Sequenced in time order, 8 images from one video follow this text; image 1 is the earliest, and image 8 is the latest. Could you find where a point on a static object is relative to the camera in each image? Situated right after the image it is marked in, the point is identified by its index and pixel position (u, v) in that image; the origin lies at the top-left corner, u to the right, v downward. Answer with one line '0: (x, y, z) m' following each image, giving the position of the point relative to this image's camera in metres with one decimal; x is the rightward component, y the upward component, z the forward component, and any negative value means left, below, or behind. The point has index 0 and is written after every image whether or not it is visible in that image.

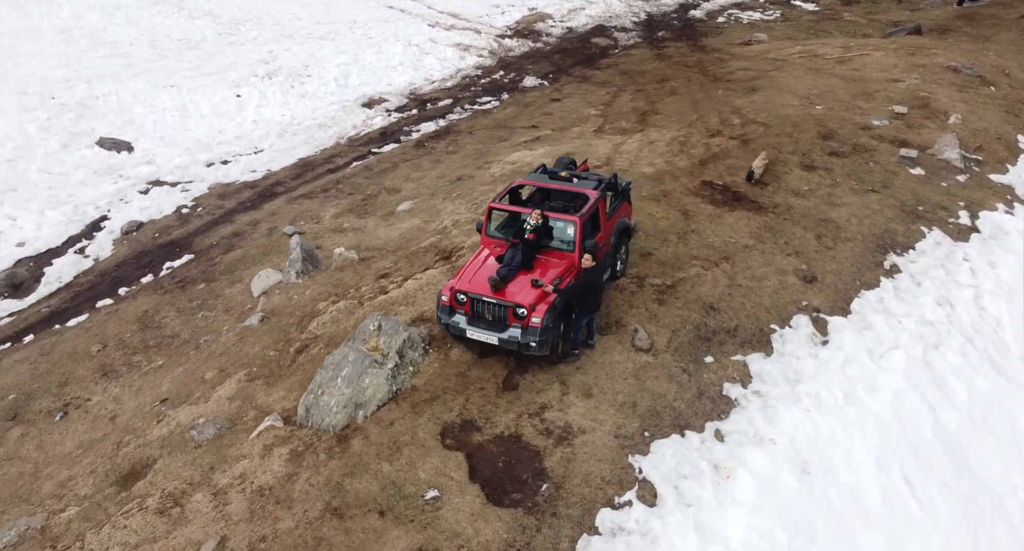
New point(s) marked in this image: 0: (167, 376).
0: (-6.2, -1.8, +12.3) m
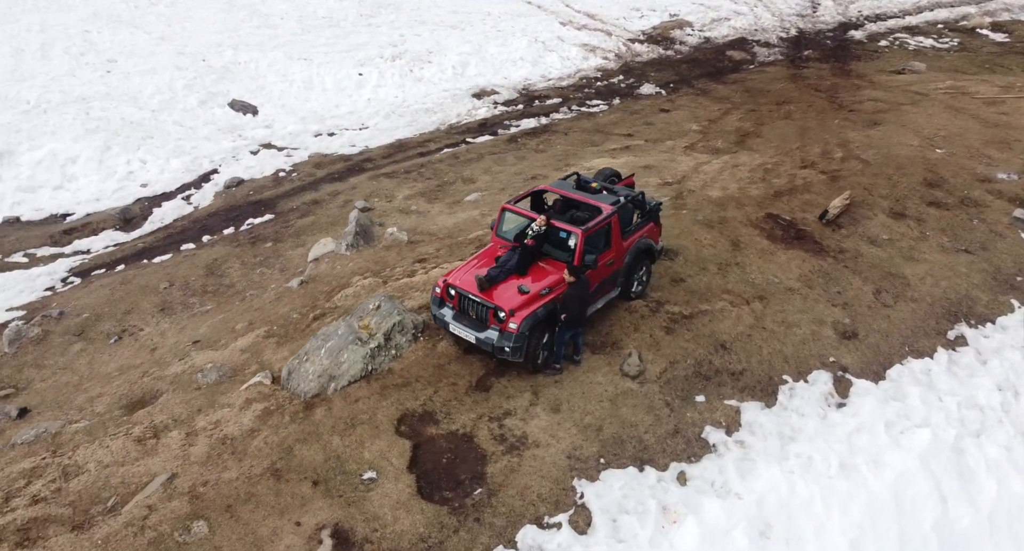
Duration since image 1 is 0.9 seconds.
0: (-5.9, -0.9, +13.5) m
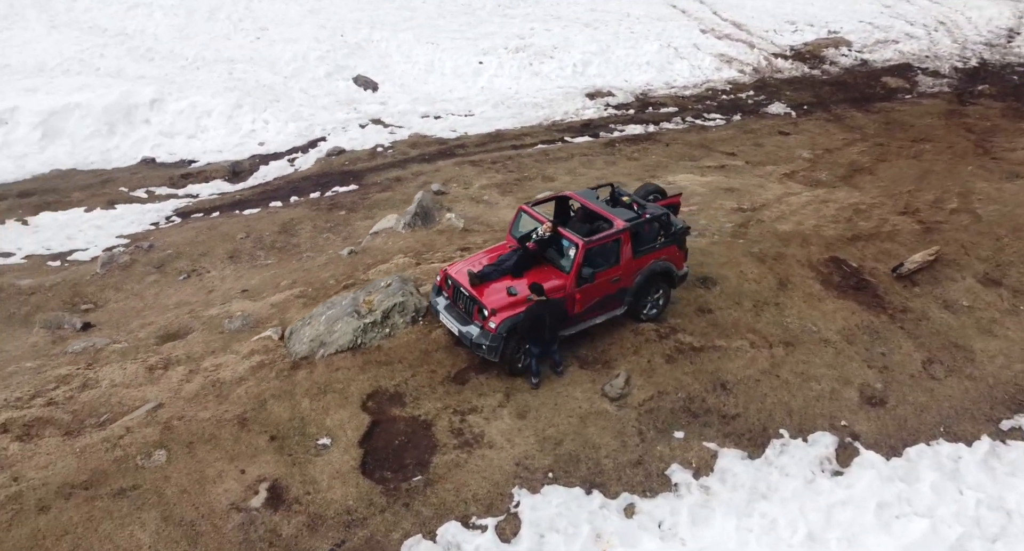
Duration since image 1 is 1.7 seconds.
0: (-5.3, 0.0, +14.6) m
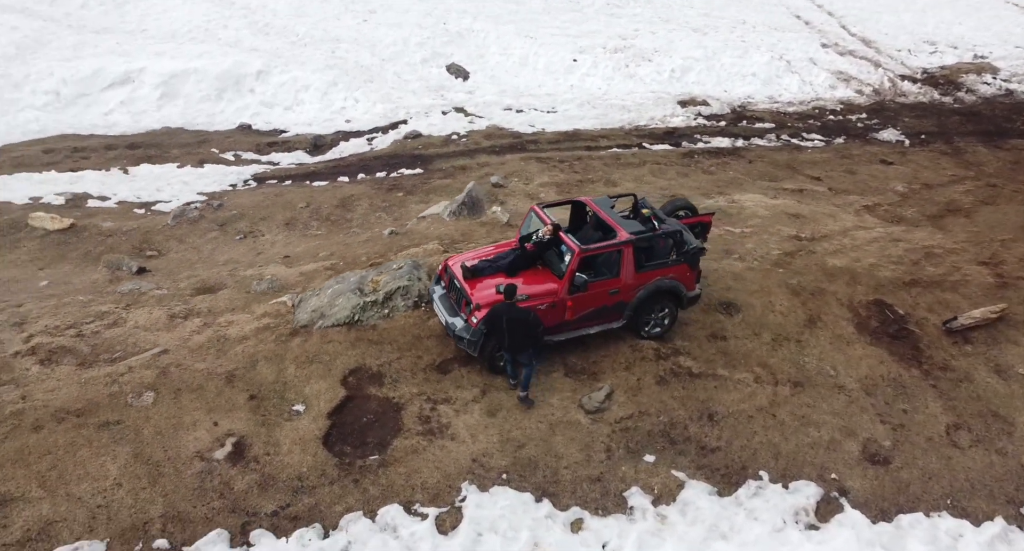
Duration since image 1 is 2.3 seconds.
0: (-4.5, +0.7, +15.4) m
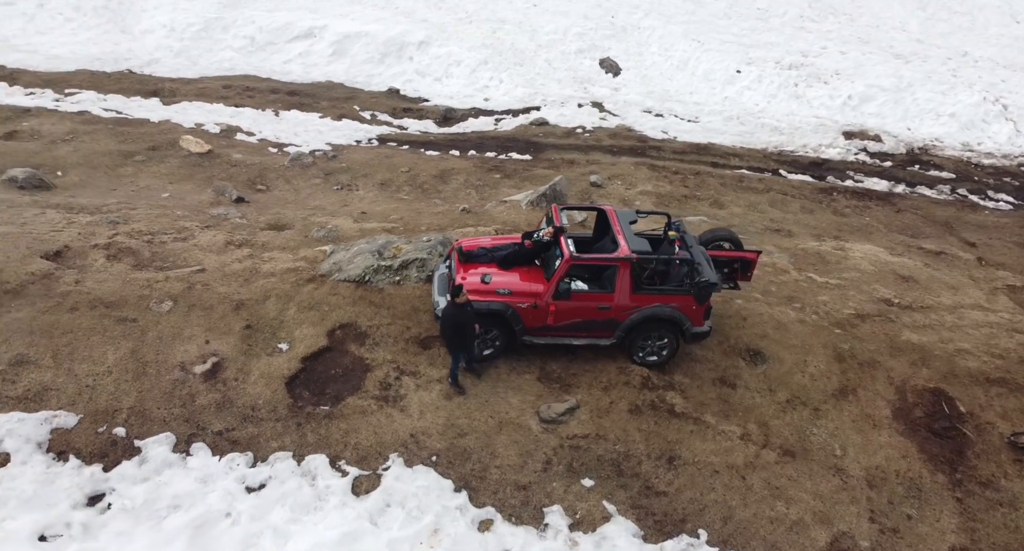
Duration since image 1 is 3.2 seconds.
0: (-2.9, +1.7, +16.4) m
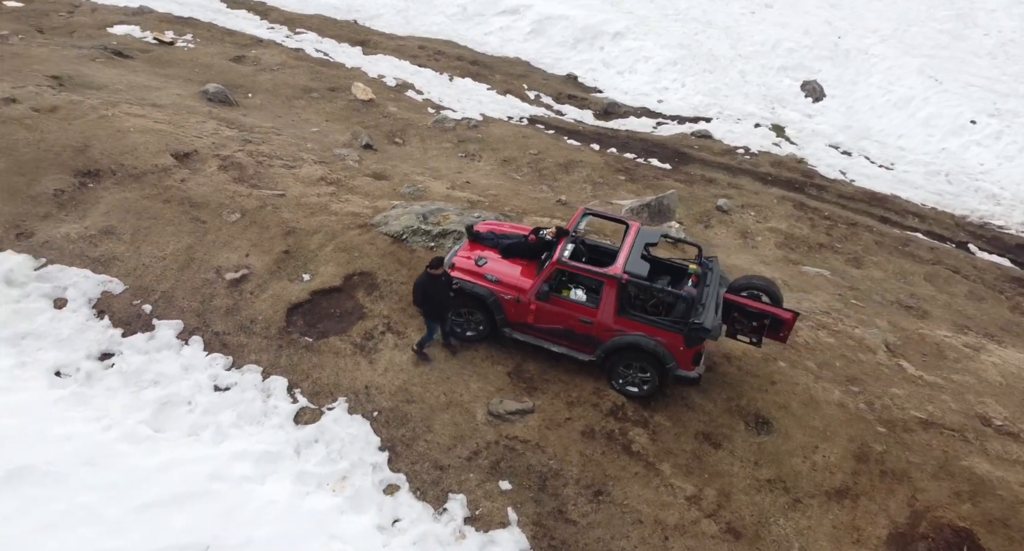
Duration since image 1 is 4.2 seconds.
0: (-0.4, +2.3, +16.8) m
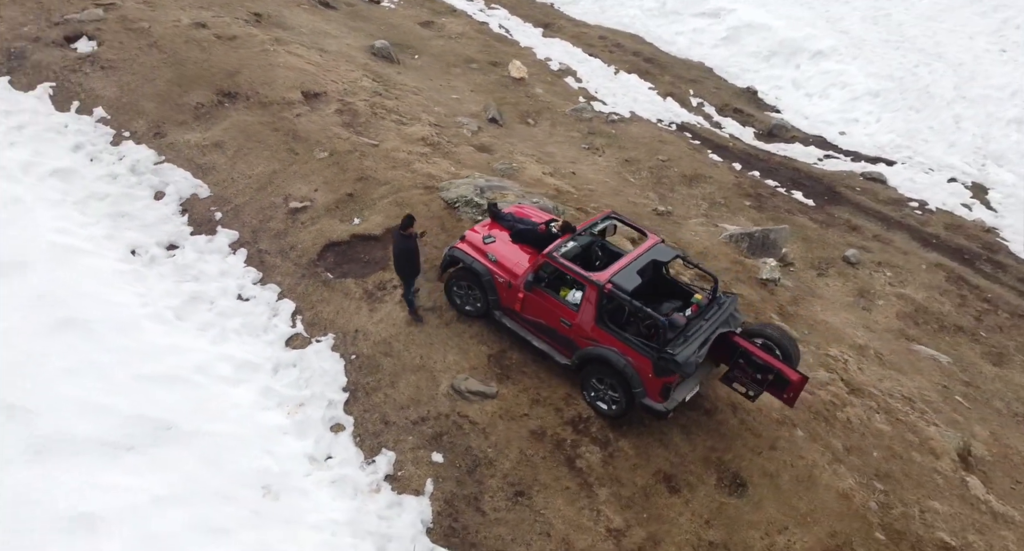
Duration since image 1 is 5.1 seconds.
0: (+2.2, +2.3, +16.5) m
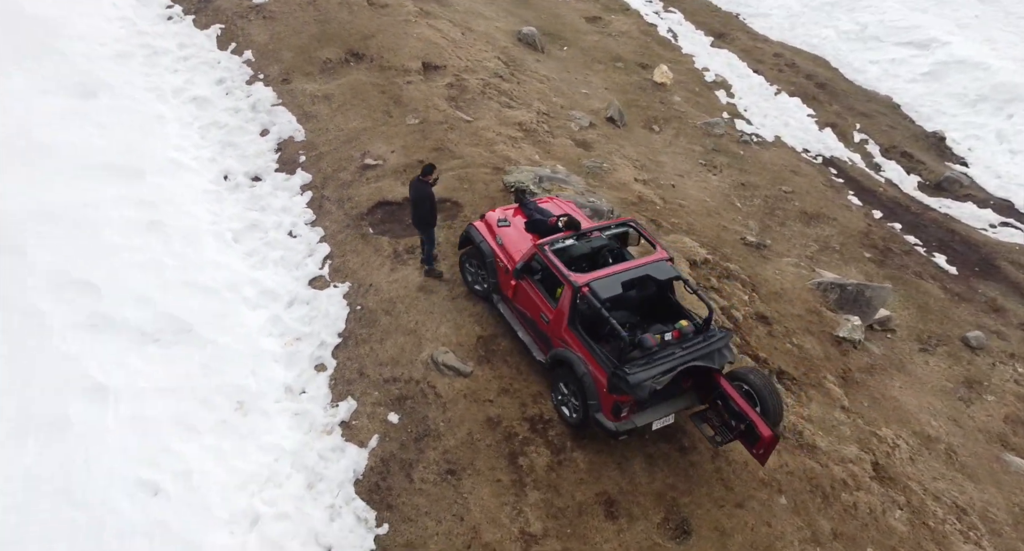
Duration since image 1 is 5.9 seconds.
0: (+4.3, +1.8, +15.5) m
